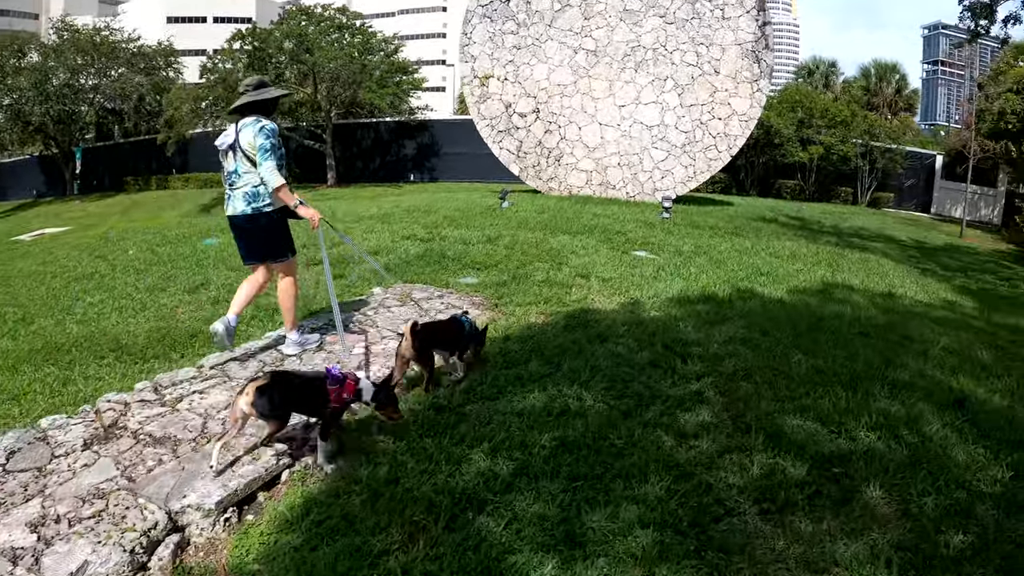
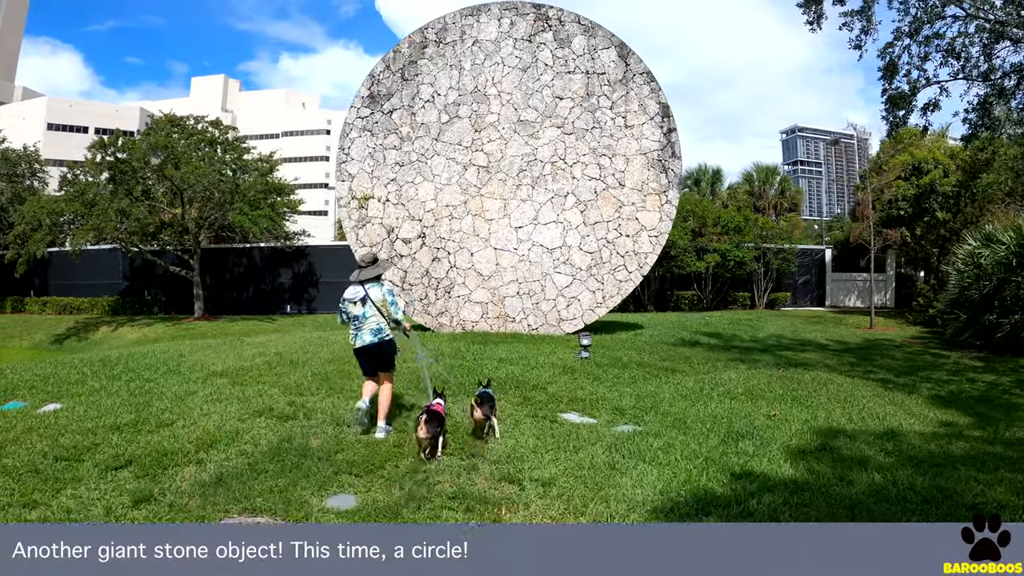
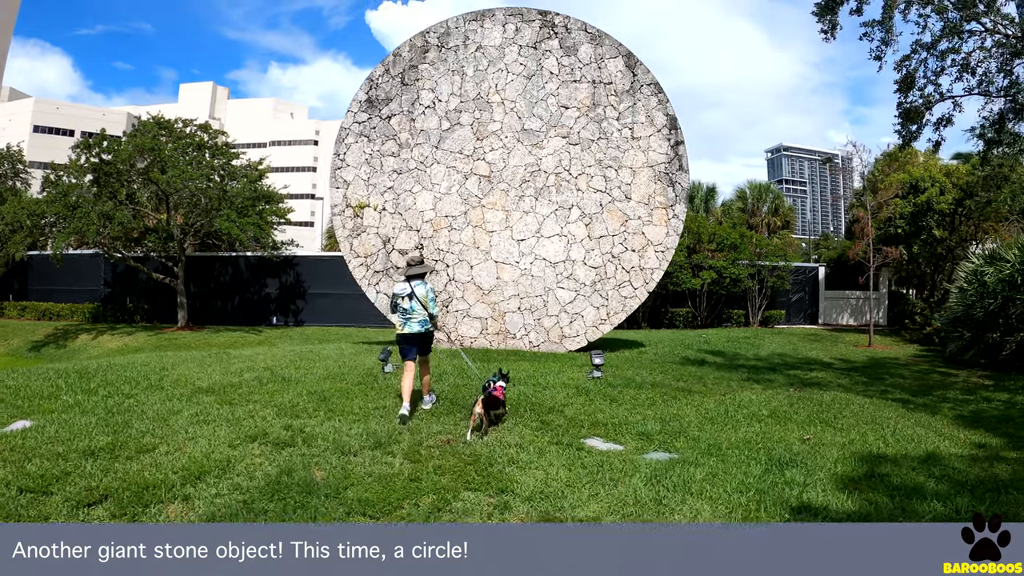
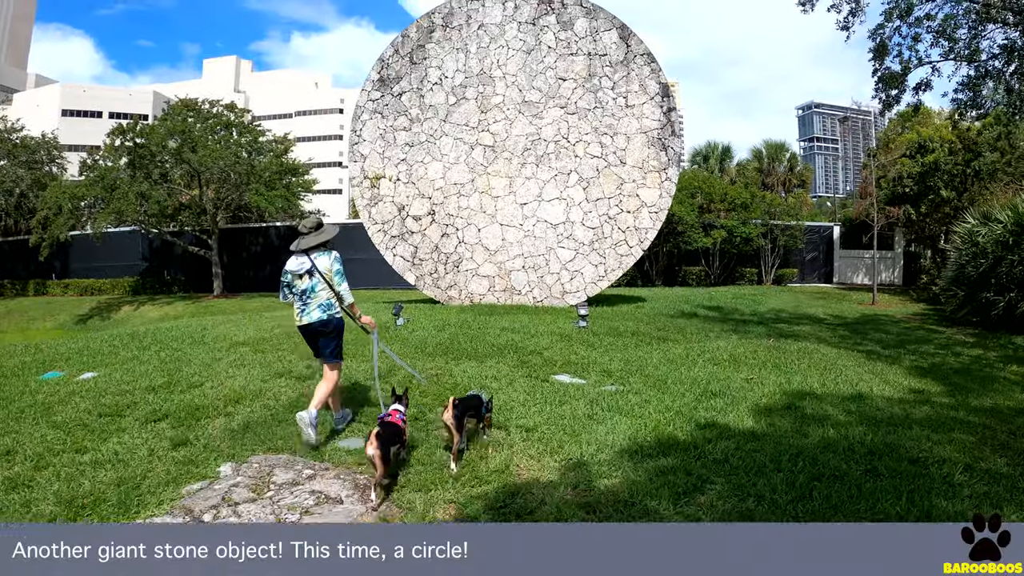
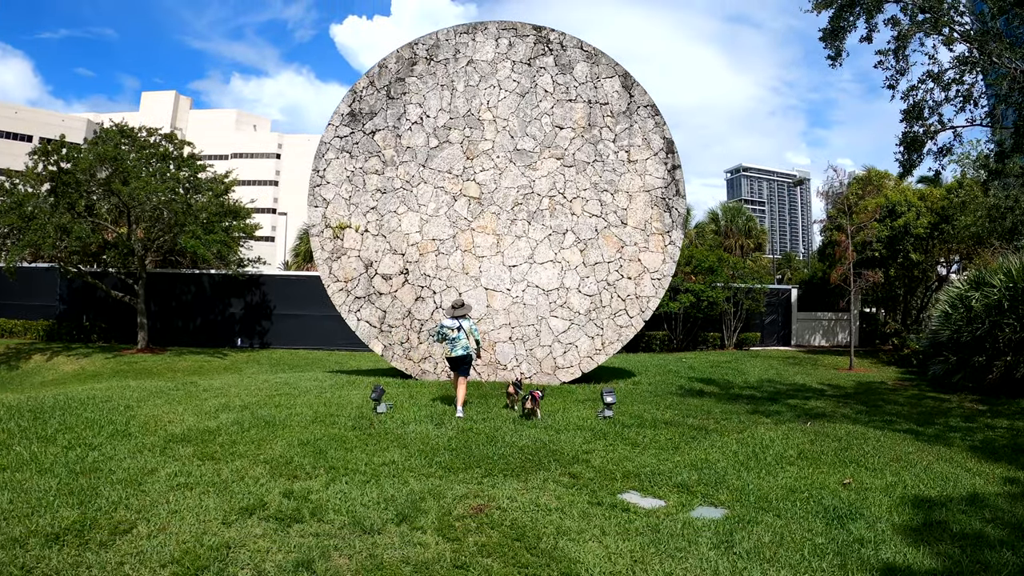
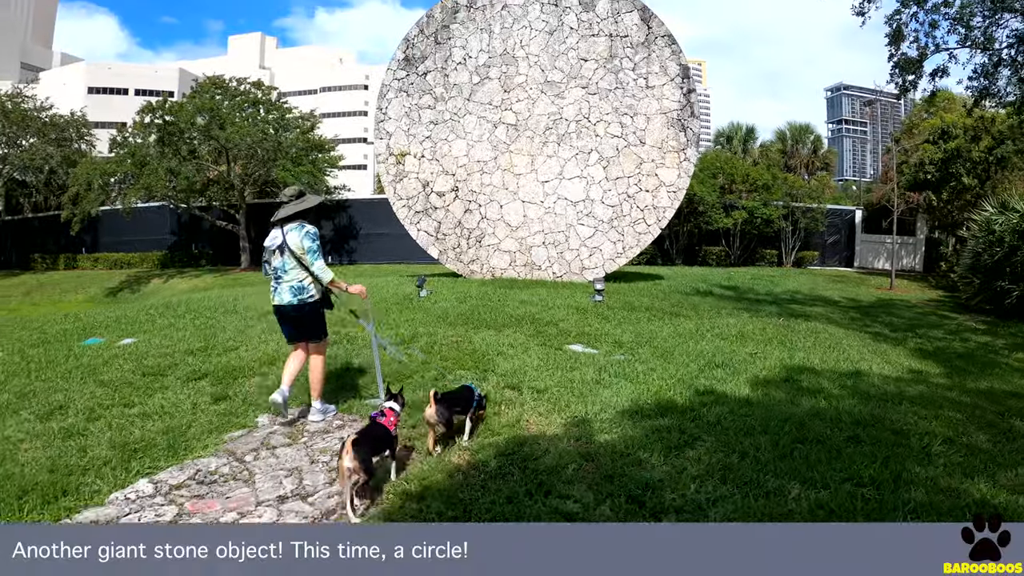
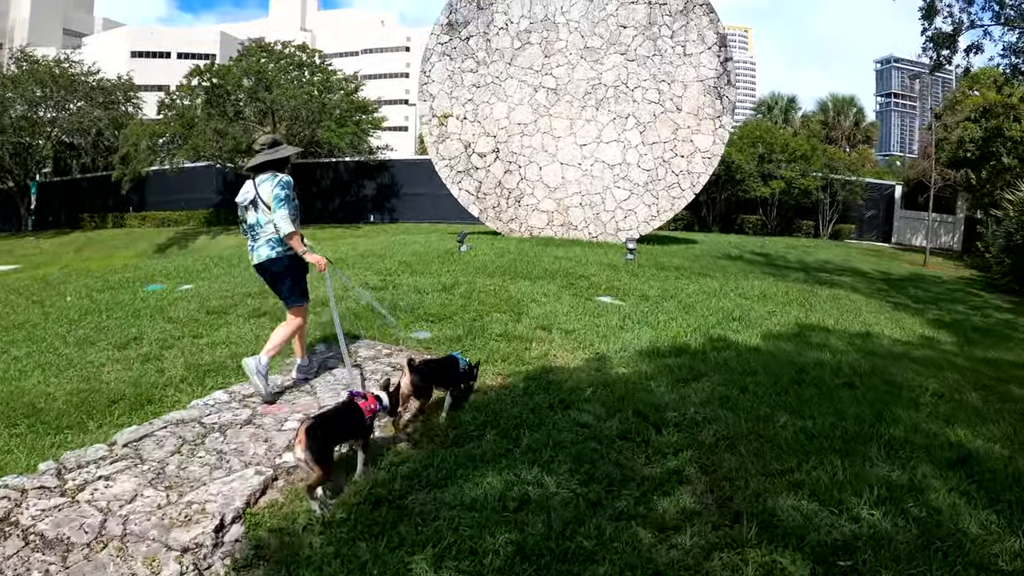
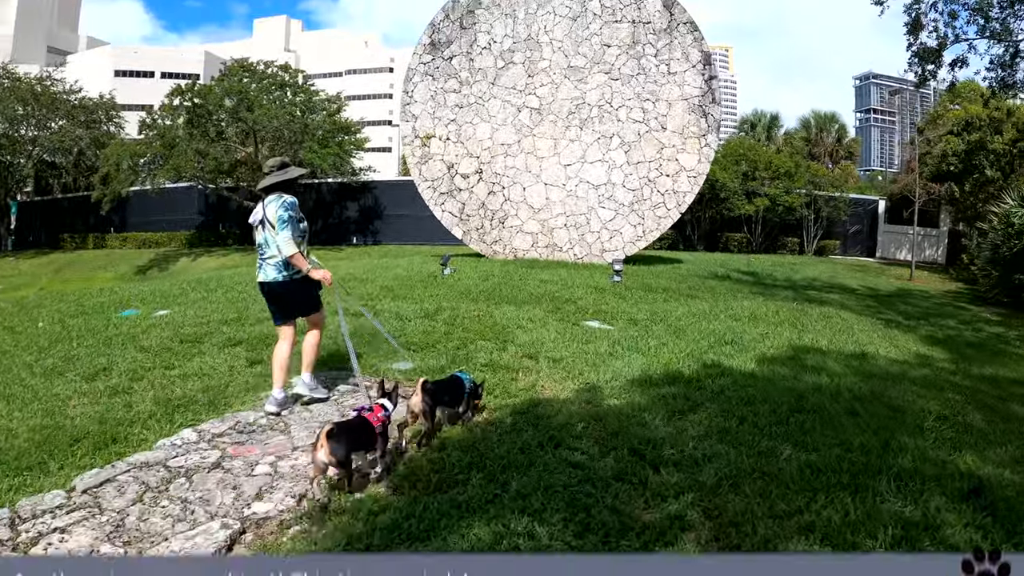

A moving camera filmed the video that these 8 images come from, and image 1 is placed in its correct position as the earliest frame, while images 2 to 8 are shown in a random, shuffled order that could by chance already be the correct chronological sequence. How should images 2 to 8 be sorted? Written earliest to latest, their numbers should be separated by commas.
7, 8, 6, 4, 2, 3, 5
